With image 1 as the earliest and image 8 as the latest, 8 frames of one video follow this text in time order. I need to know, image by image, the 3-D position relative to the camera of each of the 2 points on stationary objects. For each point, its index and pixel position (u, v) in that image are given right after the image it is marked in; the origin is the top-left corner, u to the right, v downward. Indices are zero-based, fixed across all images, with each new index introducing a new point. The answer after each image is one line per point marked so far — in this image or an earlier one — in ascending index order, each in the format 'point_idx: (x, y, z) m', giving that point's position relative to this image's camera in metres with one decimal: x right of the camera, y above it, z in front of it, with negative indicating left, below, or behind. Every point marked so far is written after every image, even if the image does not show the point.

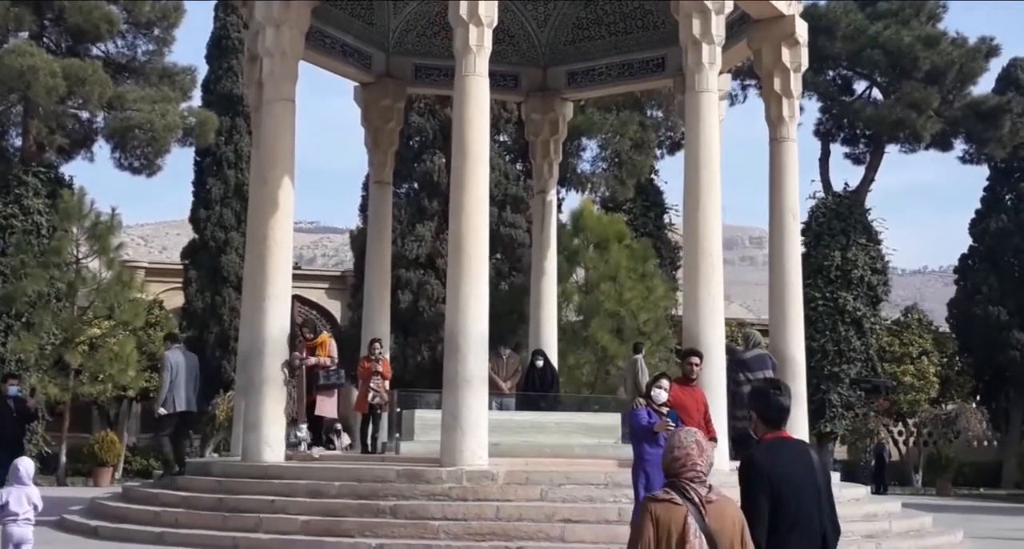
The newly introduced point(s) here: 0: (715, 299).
0: (+1.9, -0.2, +11.9) m
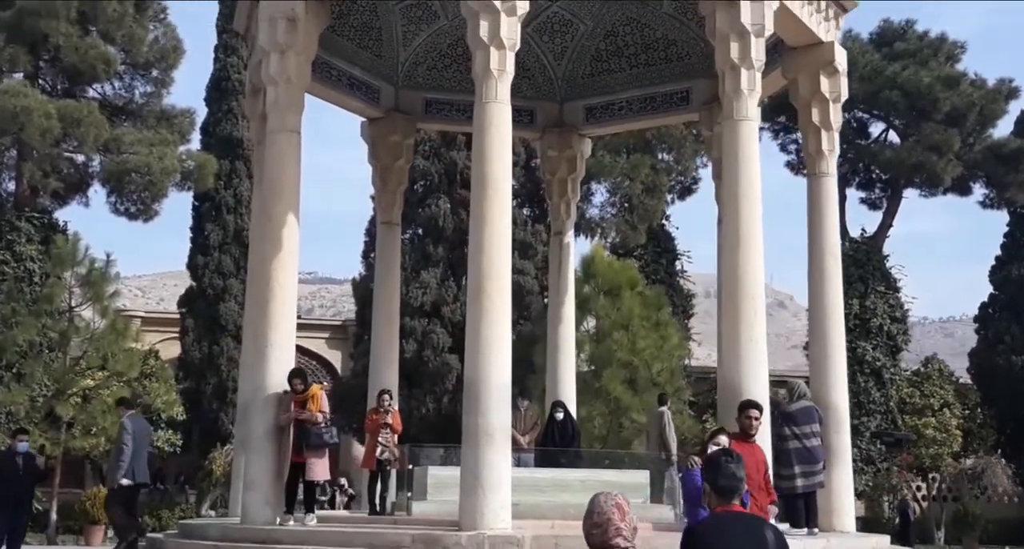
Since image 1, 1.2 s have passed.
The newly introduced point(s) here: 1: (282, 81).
0: (+2.1, -0.6, +10.9) m
1: (-2.2, +1.9, +12.3) m
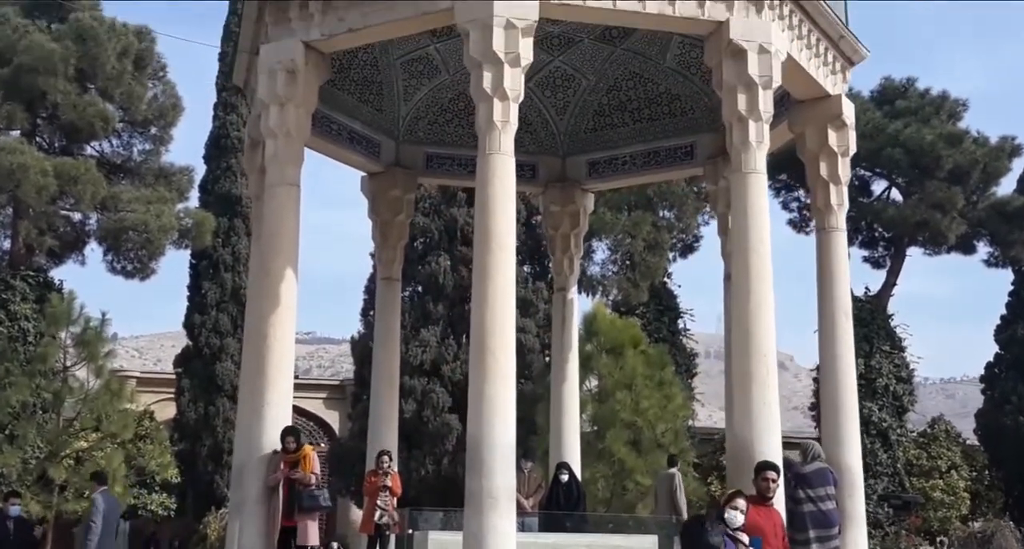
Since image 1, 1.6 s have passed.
0: (+2.2, -1.0, +10.5) m
1: (-2.2, +1.3, +12.0) m
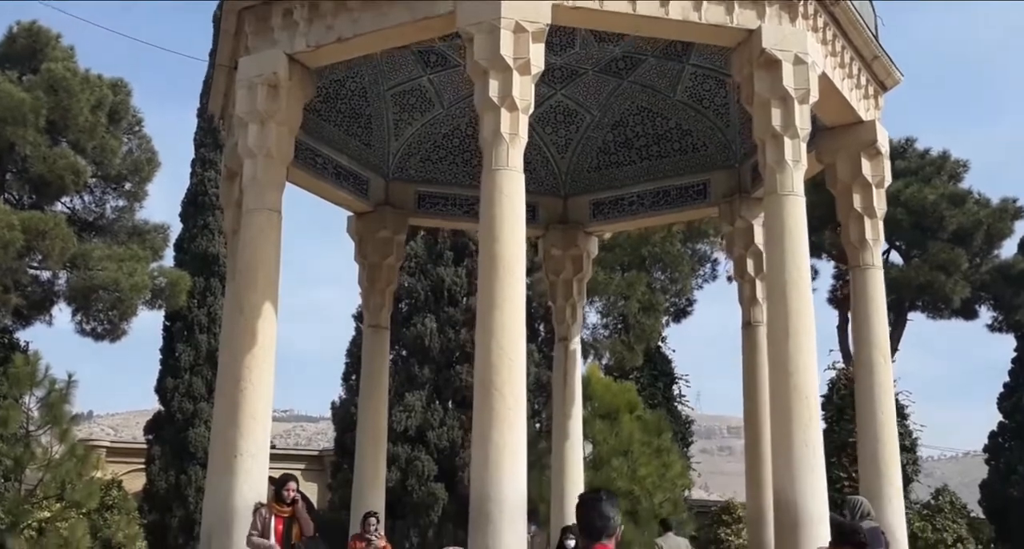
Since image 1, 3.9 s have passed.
0: (+2.2, -1.3, +9.3) m
1: (-2.2, +1.0, +10.9) m
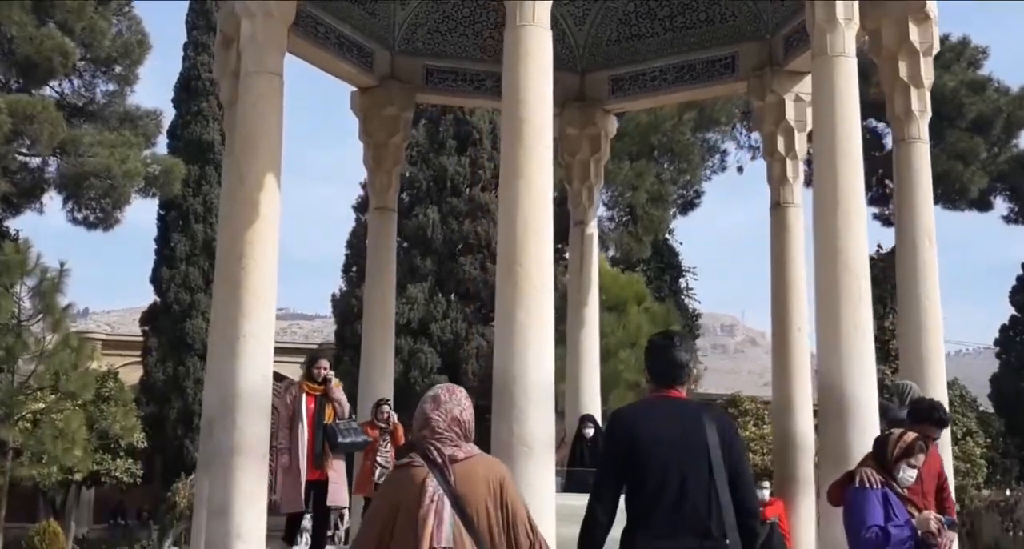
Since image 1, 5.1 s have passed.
0: (+2.4, -0.4, +8.6) m
1: (-2.0, +2.1, +10.0) m
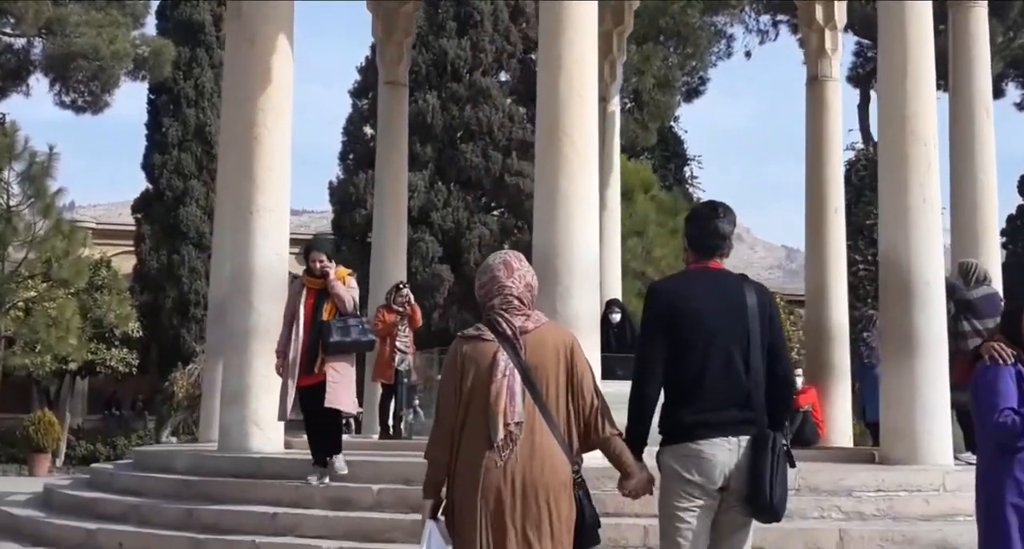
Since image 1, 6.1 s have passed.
0: (+2.7, +0.5, +8.0) m
1: (-1.7, +3.0, +9.1) m
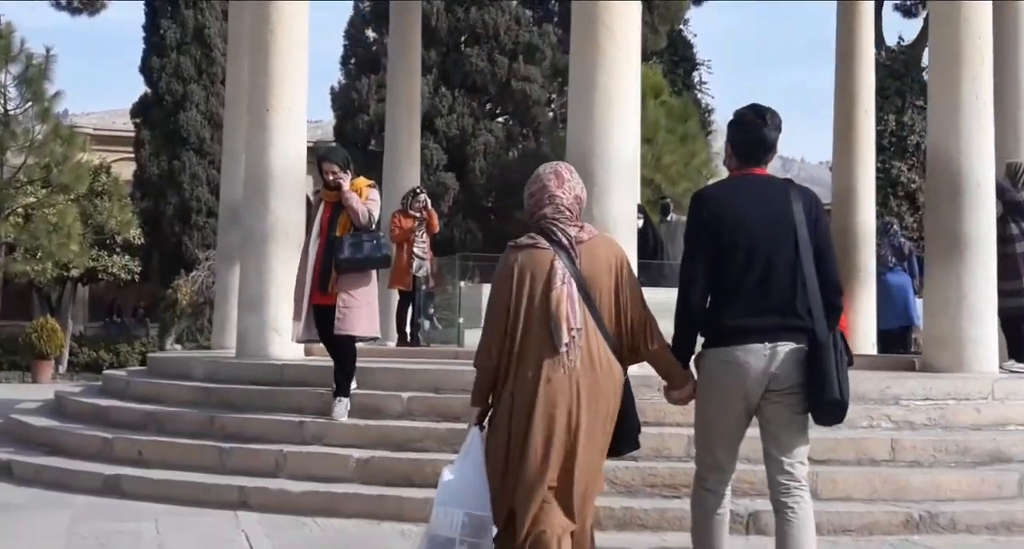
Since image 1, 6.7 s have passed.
0: (+2.9, +1.0, +7.6) m
1: (-1.5, +3.7, +8.5) m
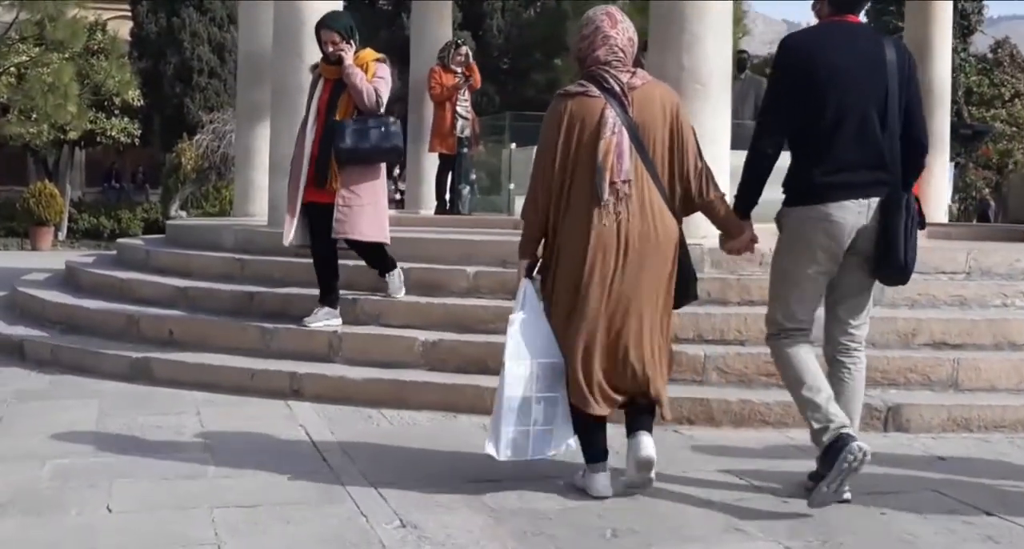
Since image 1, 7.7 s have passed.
0: (+3.2, +1.8, +6.6) m
1: (-1.2, +4.5, +7.2) m
